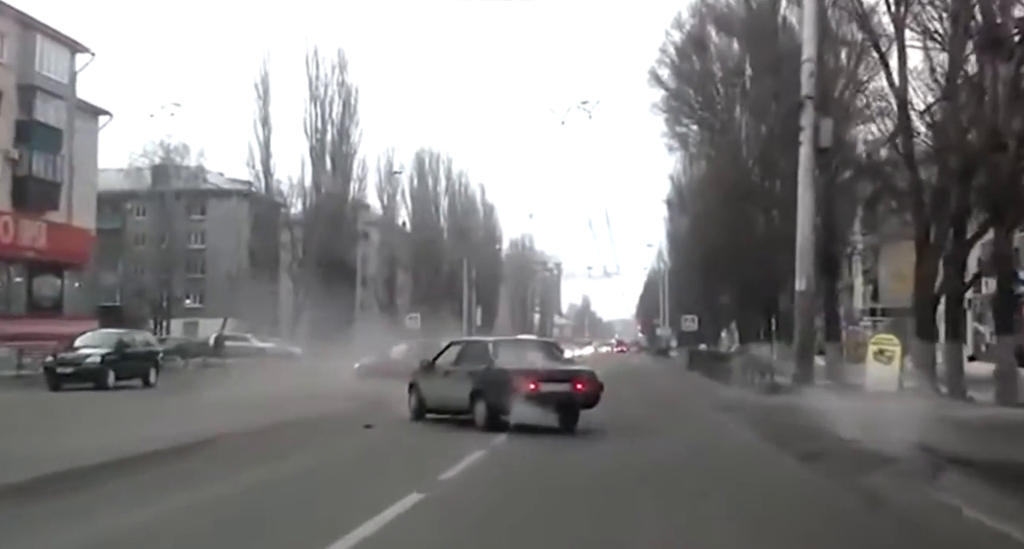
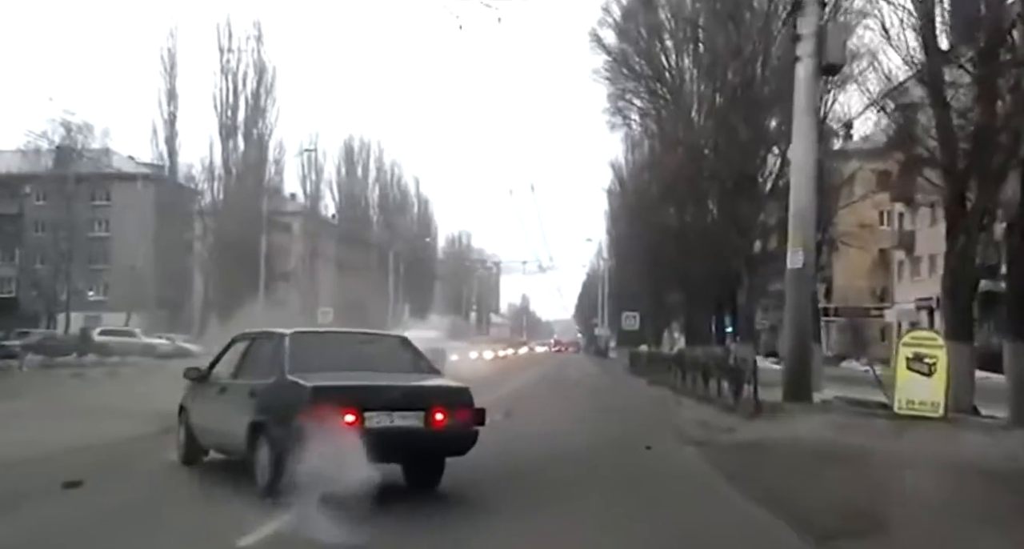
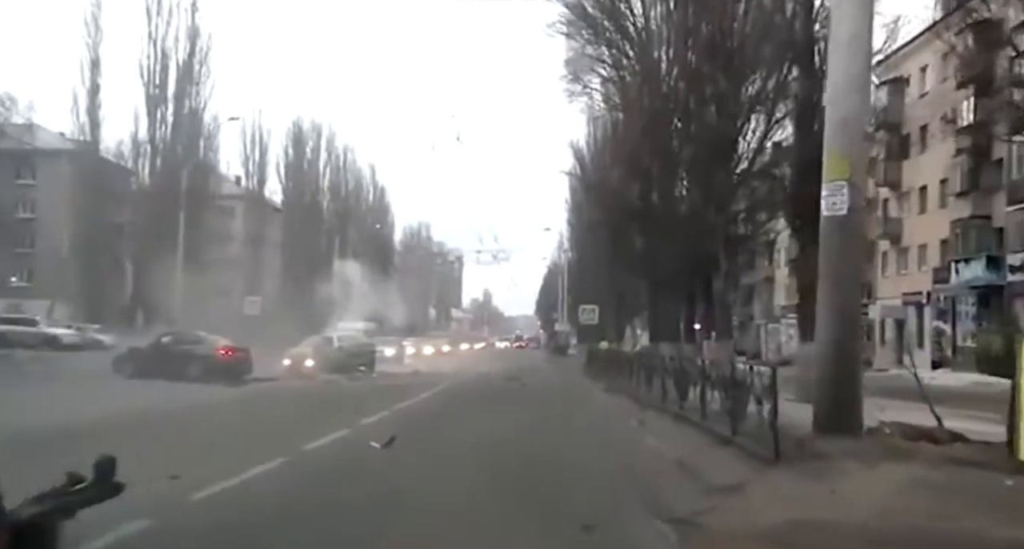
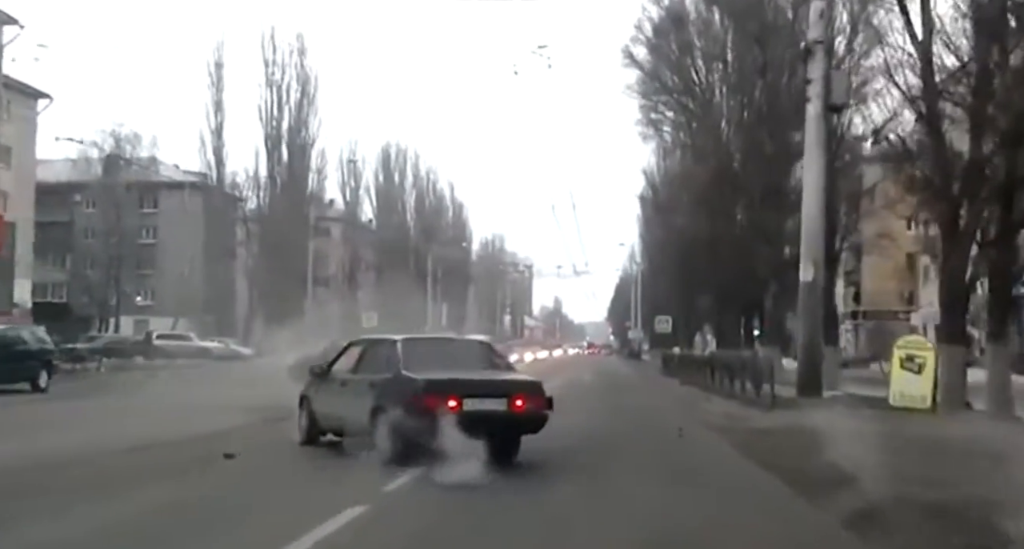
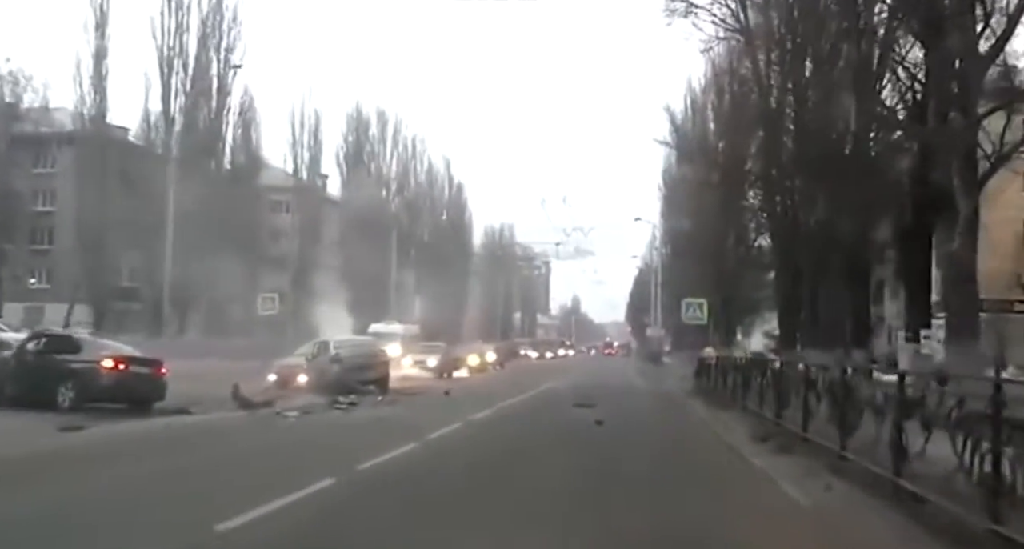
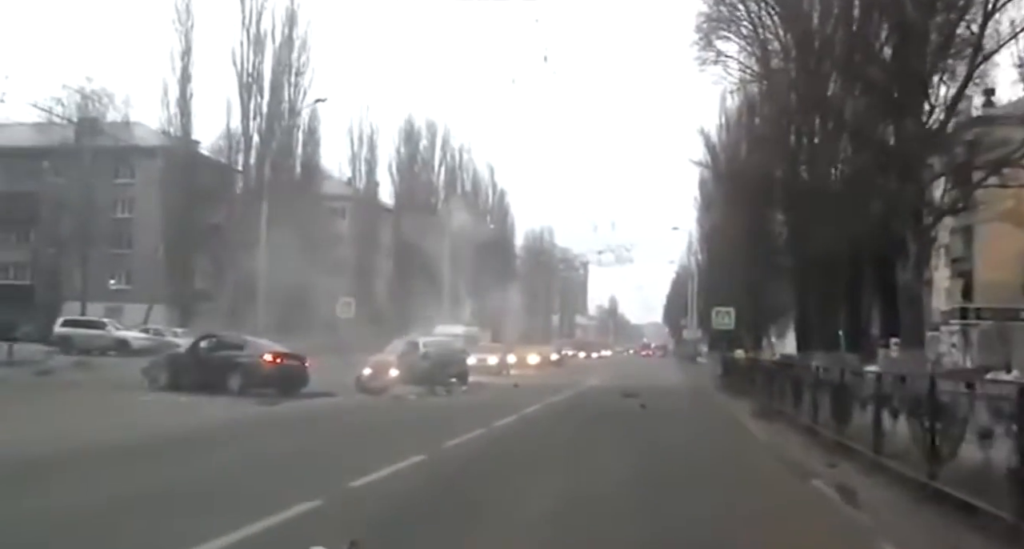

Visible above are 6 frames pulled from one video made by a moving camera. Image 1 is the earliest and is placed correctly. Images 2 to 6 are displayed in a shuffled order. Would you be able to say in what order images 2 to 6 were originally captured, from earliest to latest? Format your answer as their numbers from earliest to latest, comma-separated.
4, 2, 3, 6, 5
